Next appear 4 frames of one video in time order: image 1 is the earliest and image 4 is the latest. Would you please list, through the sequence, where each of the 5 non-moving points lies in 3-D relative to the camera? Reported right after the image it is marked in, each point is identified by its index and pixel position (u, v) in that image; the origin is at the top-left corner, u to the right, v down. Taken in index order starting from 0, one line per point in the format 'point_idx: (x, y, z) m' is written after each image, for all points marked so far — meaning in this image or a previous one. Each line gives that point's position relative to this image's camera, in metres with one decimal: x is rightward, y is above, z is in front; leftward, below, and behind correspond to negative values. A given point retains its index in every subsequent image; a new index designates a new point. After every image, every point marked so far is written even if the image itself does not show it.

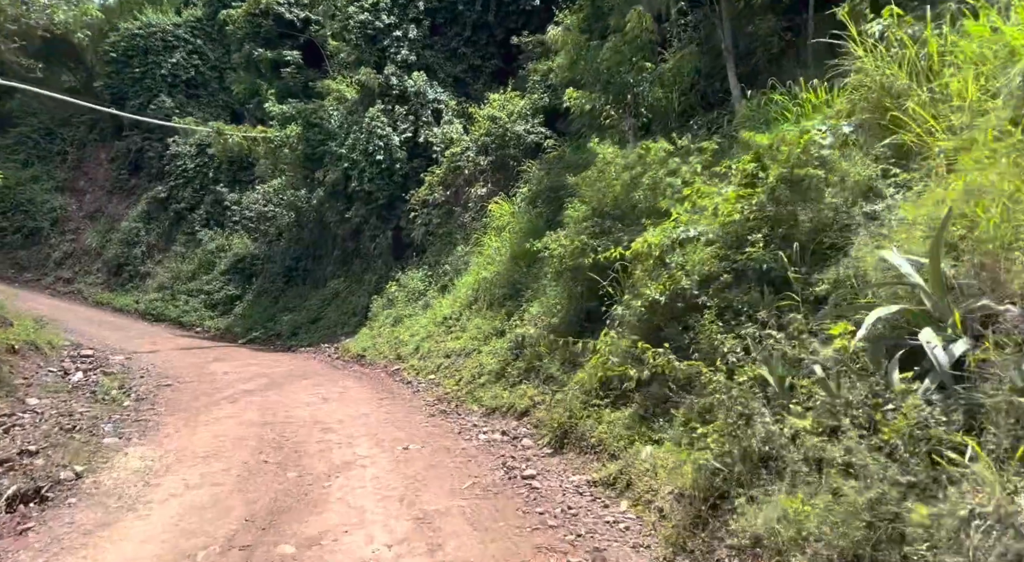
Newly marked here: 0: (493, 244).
0: (-0.3, +0.7, +11.9) m
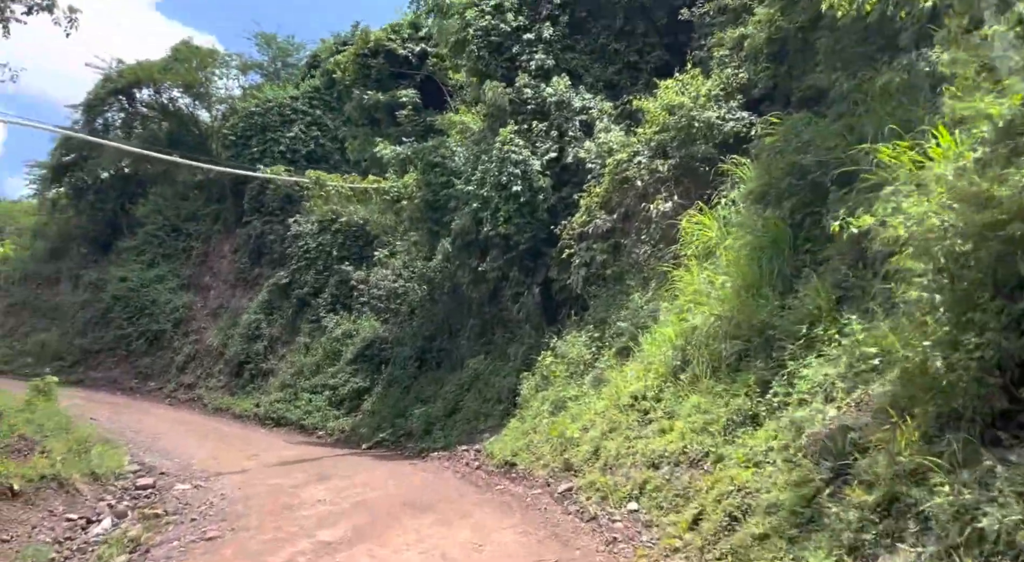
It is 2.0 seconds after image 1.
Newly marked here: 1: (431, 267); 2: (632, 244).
0: (+2.0, +0.1, +7.6) m
1: (-1.7, +0.3, +14.9) m
2: (+1.6, +0.5, +9.5) m
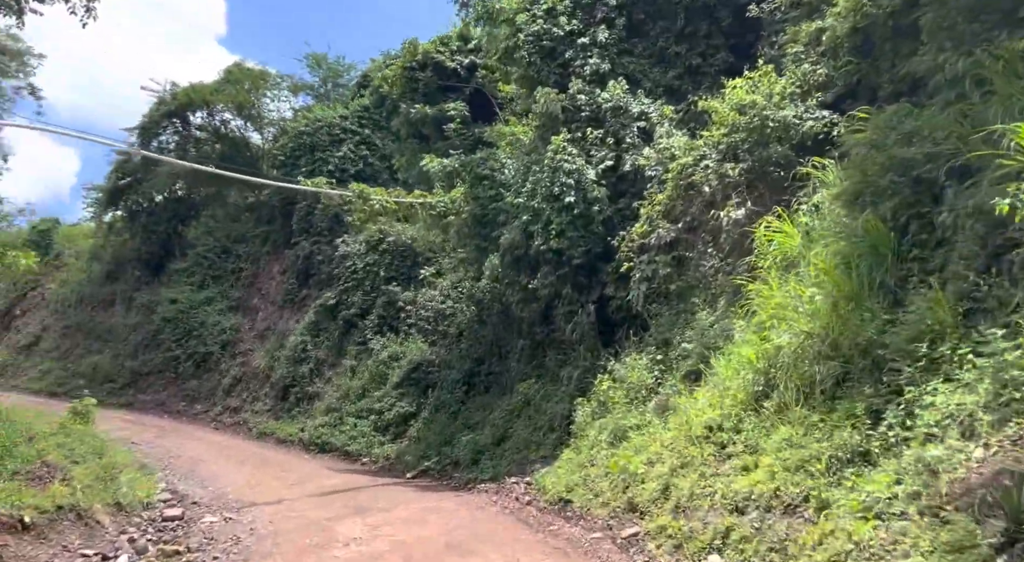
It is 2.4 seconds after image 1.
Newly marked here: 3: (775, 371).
0: (+2.6, -0.1, +6.7) m
1: (-0.7, -0.1, +14.2) m
2: (+2.3, +0.3, +8.6) m
3: (+2.2, -0.8, +5.9) m
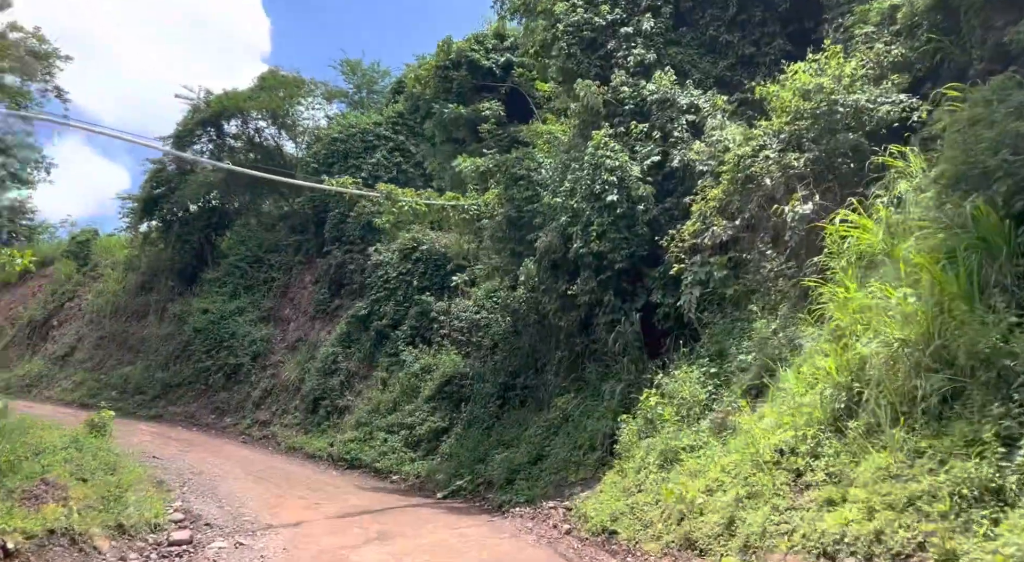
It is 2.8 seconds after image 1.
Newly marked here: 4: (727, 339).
0: (+2.9, -0.1, +5.8) m
1: (+0.1, -0.3, +13.5) m
2: (+2.7, +0.3, +7.7) m
3: (+2.5, -0.7, +5.0) m
4: (+2.4, -0.7, +7.7) m
